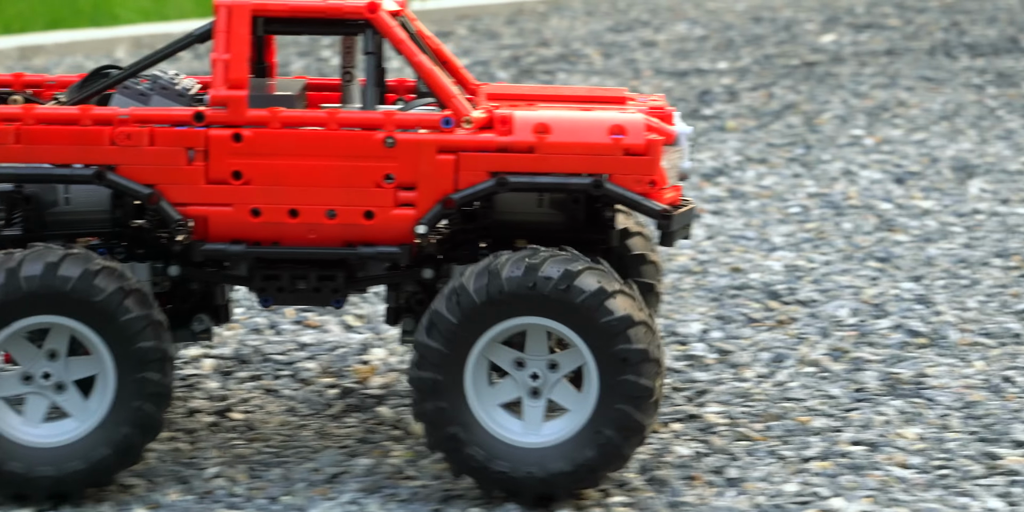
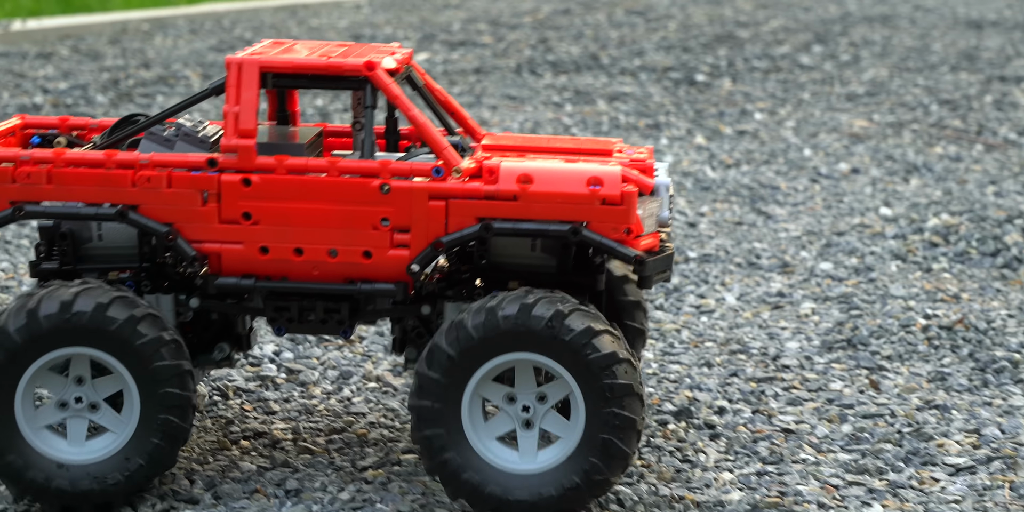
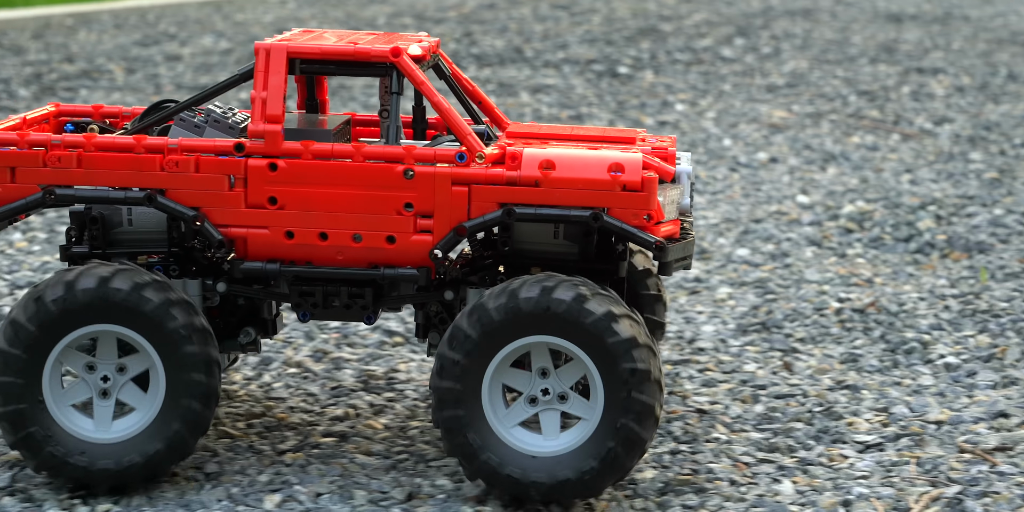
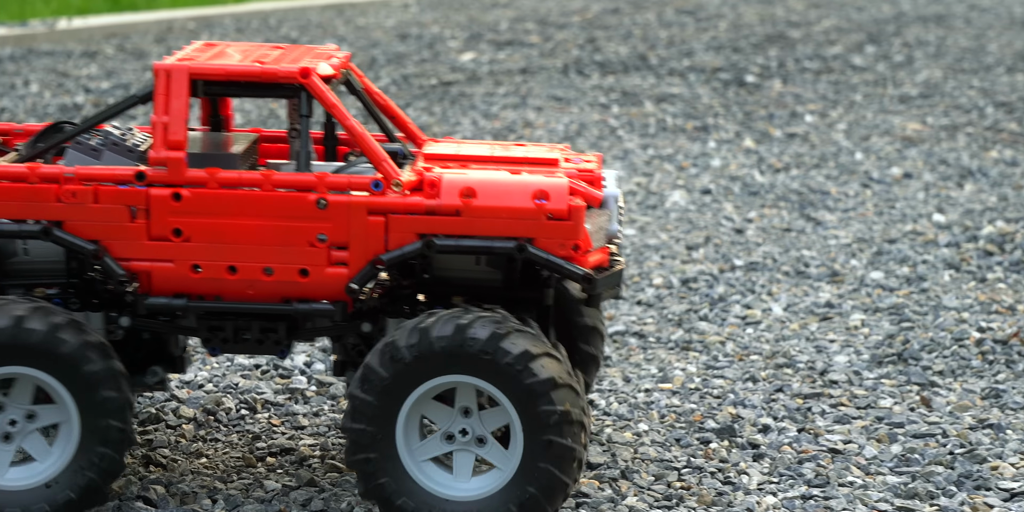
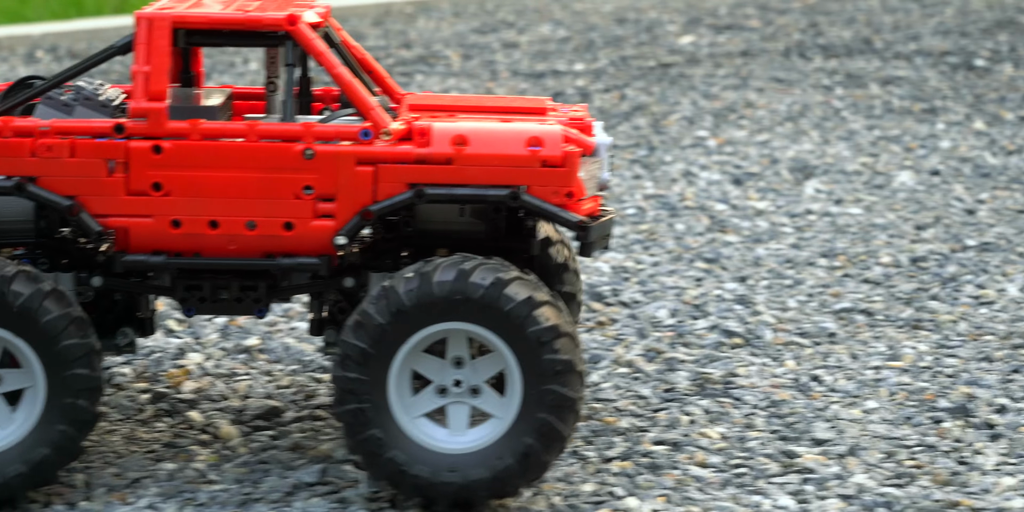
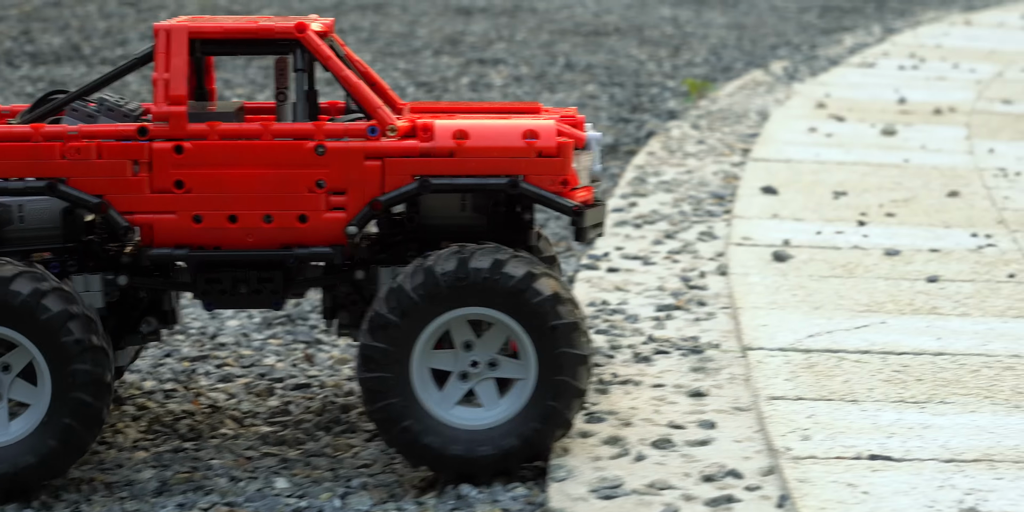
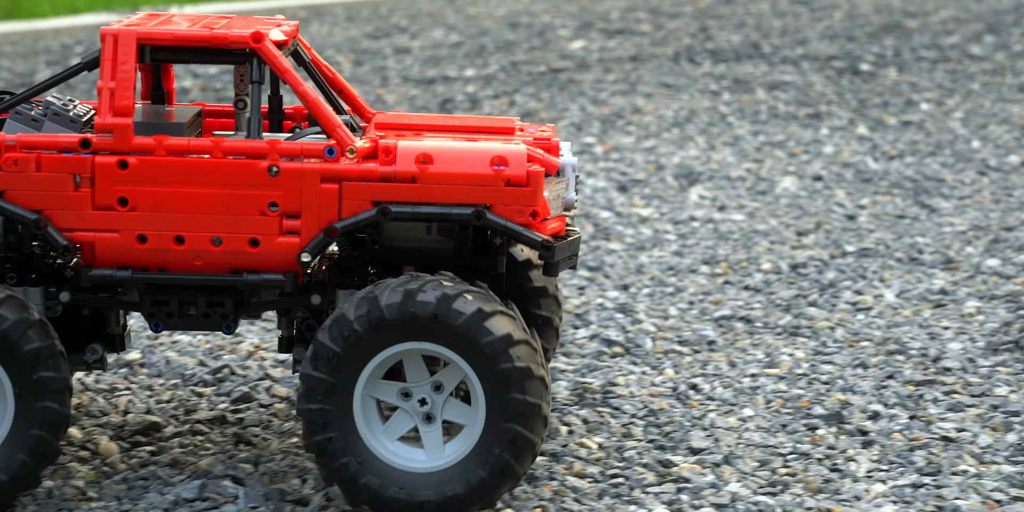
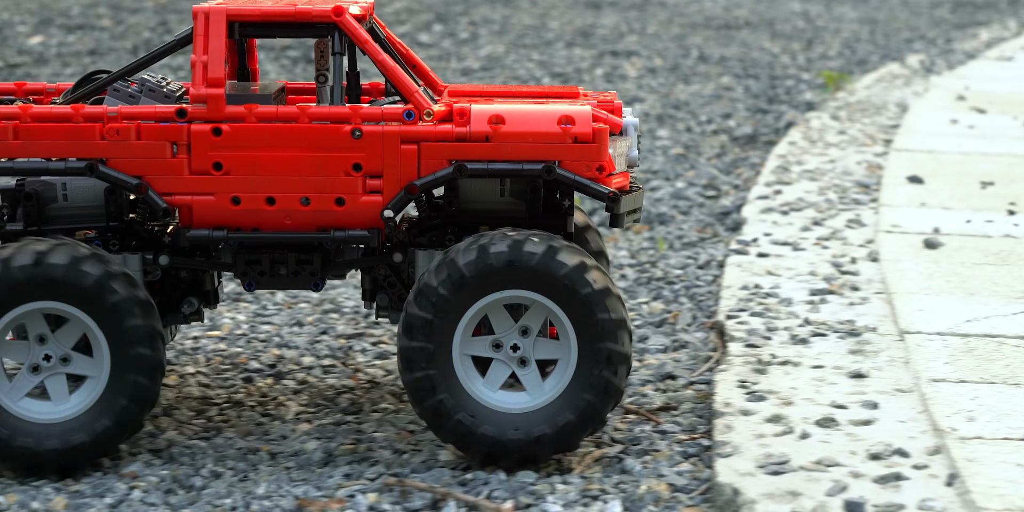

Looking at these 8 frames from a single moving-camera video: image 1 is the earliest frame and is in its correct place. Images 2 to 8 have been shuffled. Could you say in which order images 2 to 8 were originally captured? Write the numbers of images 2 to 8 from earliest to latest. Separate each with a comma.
5, 7, 4, 2, 3, 8, 6
